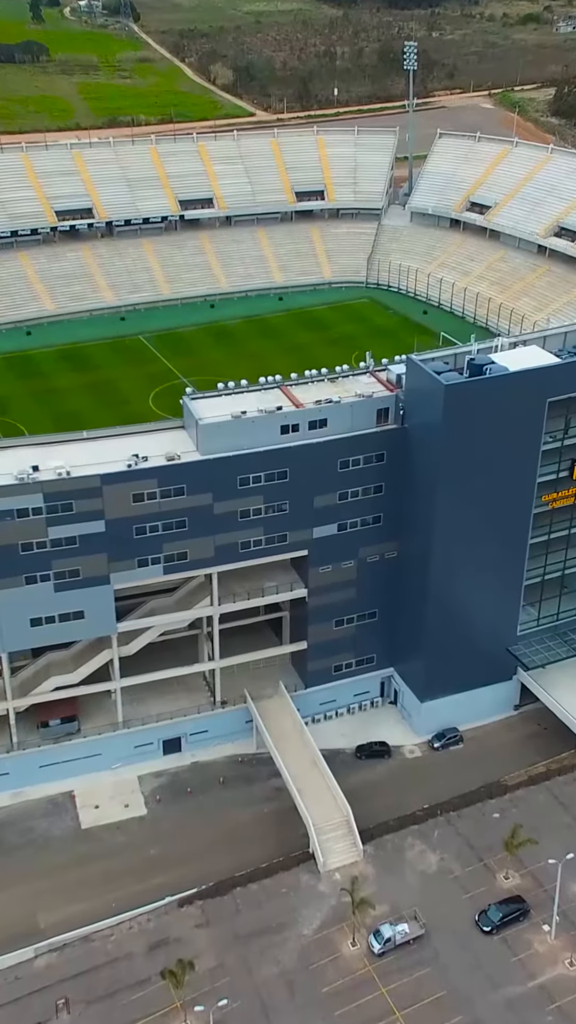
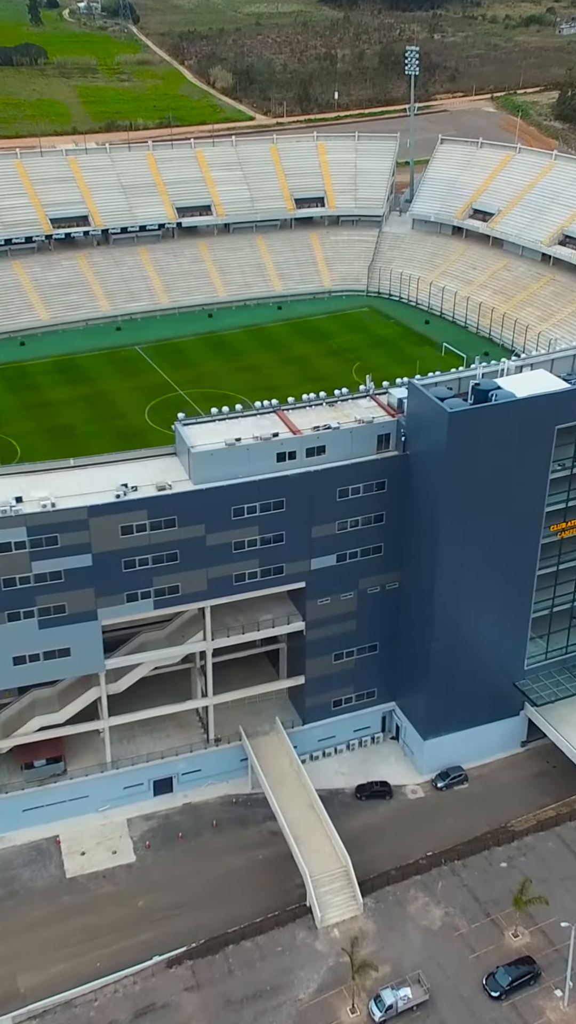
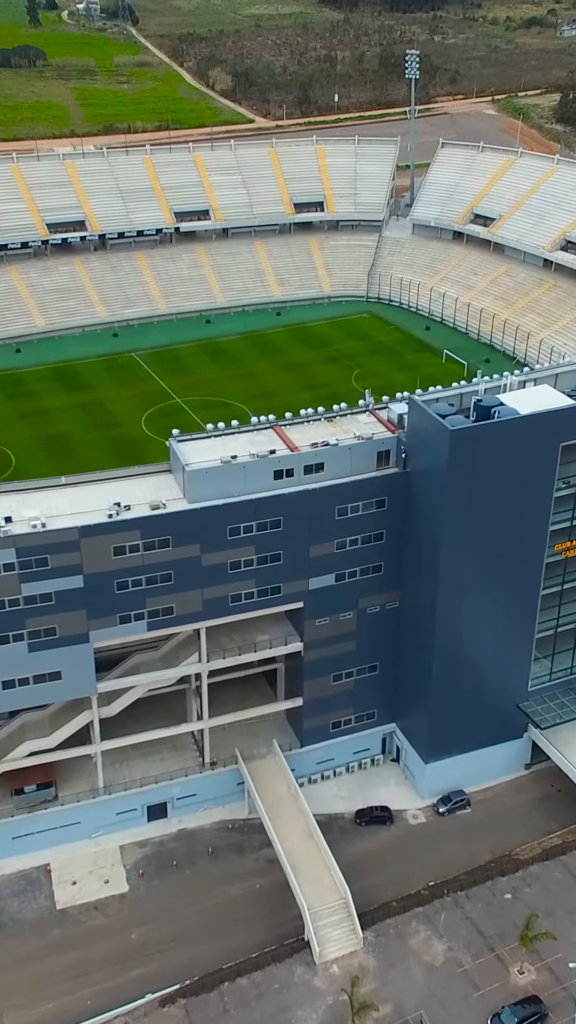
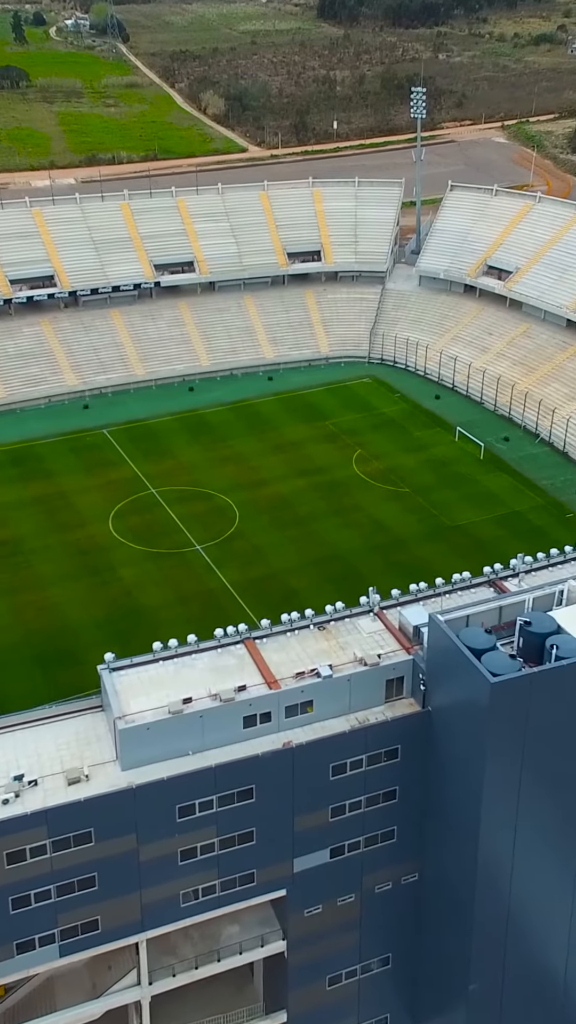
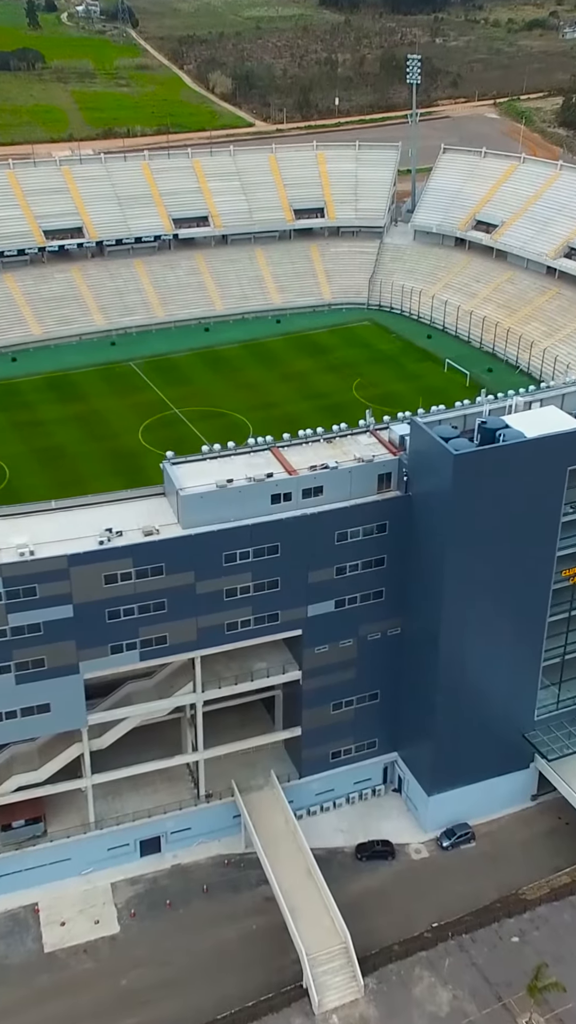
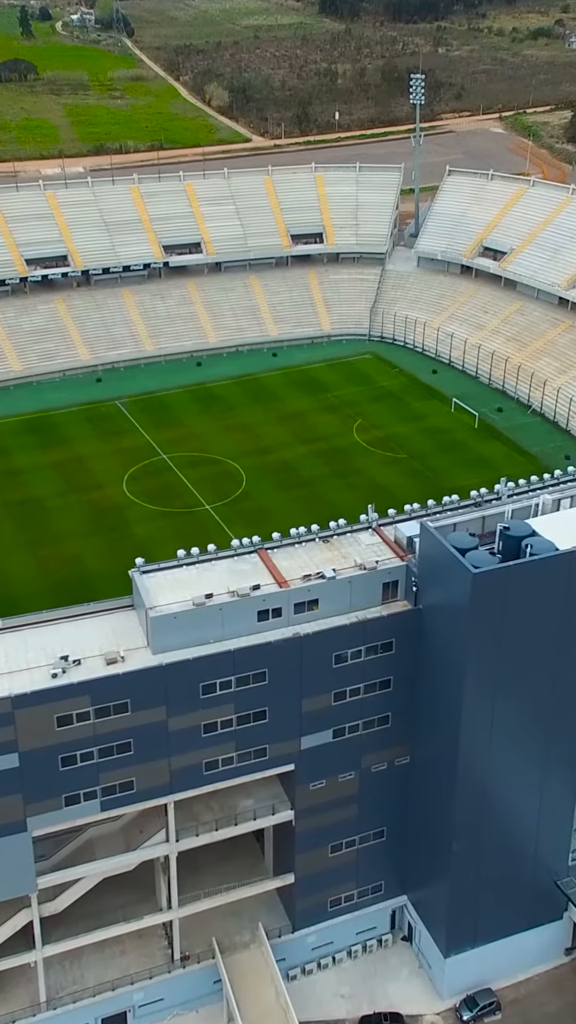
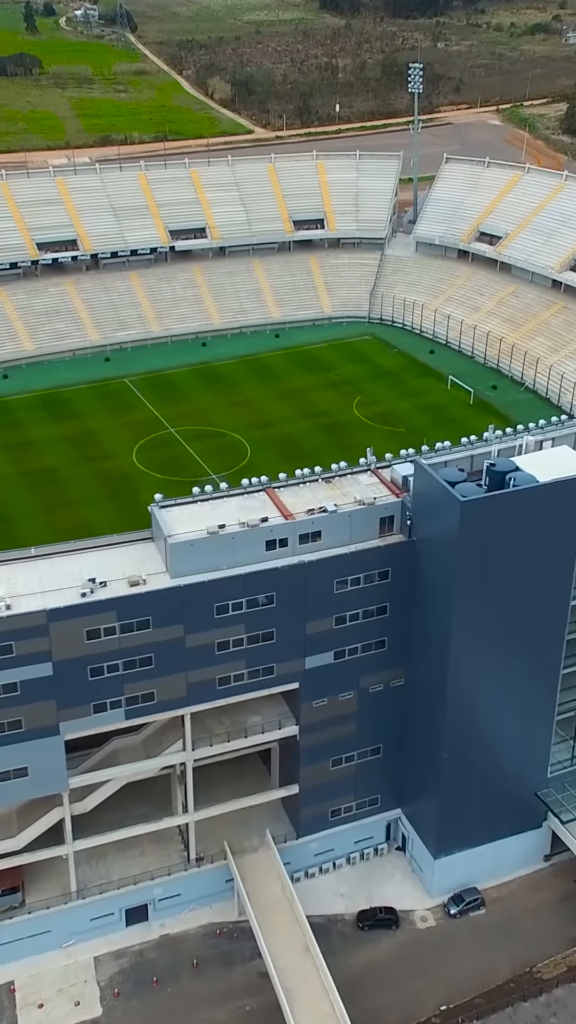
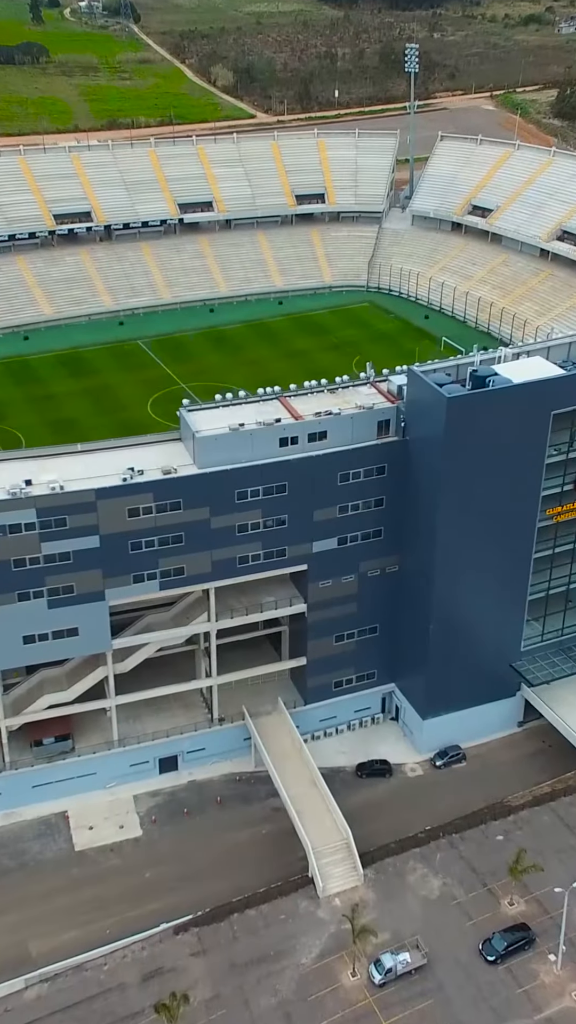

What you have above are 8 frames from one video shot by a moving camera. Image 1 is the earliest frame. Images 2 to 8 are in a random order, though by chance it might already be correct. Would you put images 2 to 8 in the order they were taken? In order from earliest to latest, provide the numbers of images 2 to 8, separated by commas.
8, 2, 3, 5, 7, 6, 4
